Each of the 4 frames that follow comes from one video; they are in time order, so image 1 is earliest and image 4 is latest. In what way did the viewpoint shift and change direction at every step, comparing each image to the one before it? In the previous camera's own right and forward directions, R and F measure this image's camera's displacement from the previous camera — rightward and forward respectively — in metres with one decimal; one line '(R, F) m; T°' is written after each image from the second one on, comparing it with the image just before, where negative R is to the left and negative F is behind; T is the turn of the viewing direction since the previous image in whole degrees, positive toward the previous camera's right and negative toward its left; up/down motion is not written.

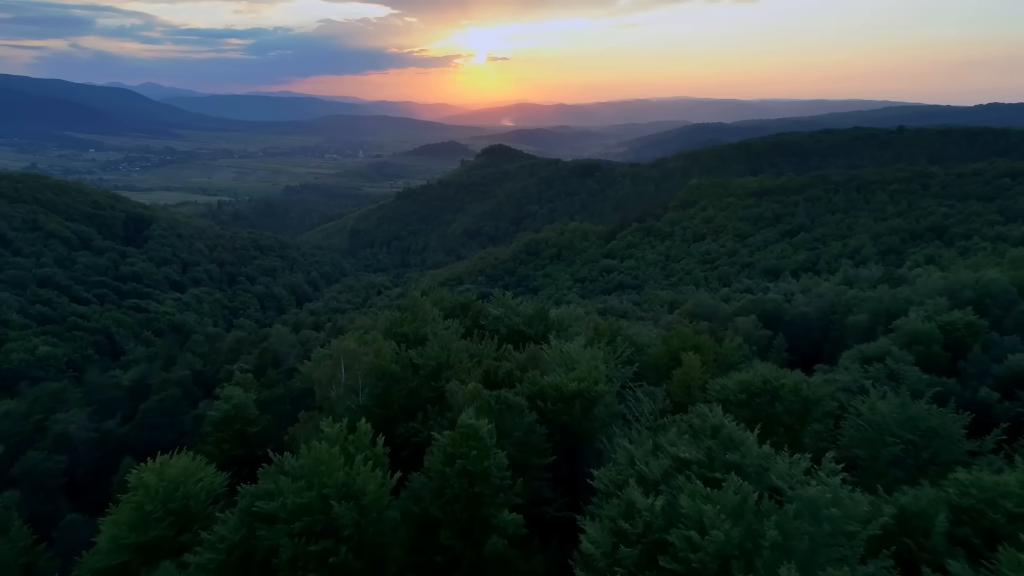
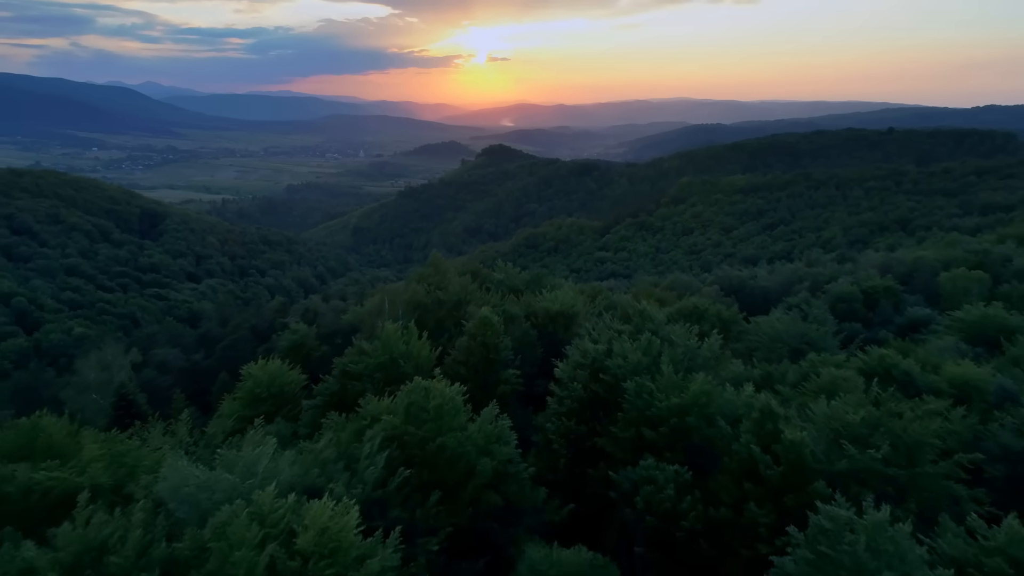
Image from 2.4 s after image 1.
(-0.1, -5.9) m; 0°
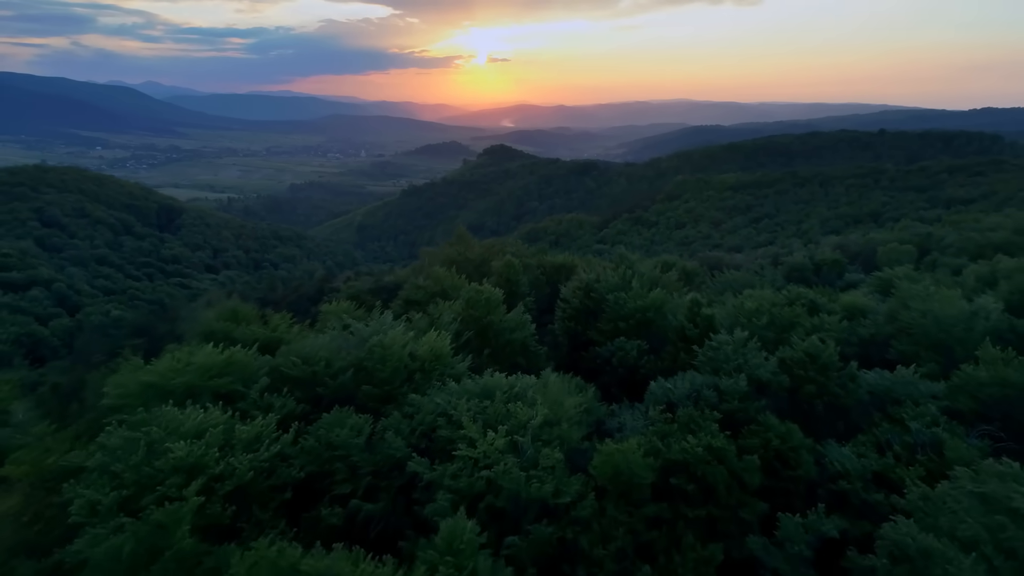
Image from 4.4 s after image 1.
(-0.5, -6.4) m; 0°
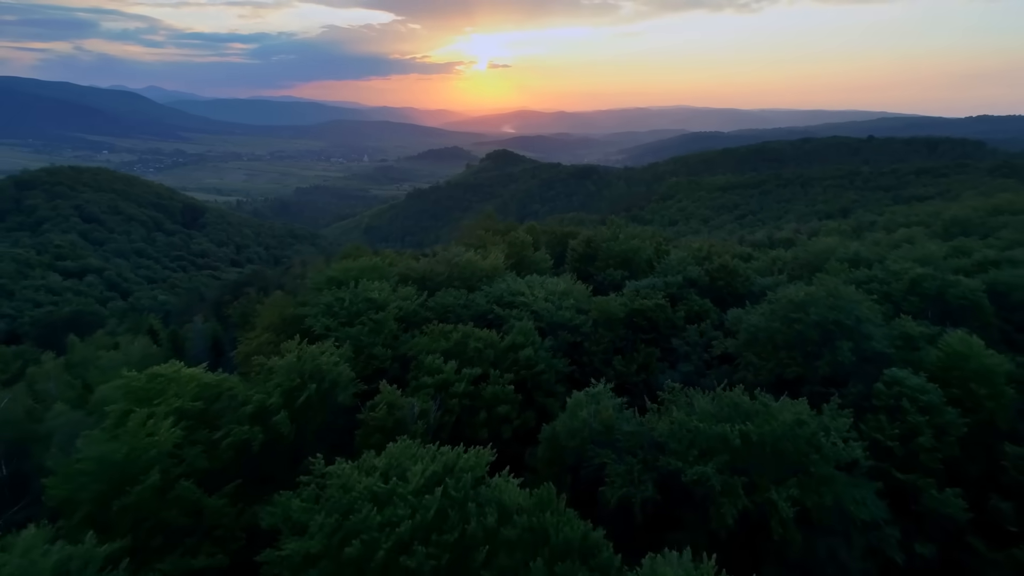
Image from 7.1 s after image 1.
(-0.9, -9.1) m; 0°
